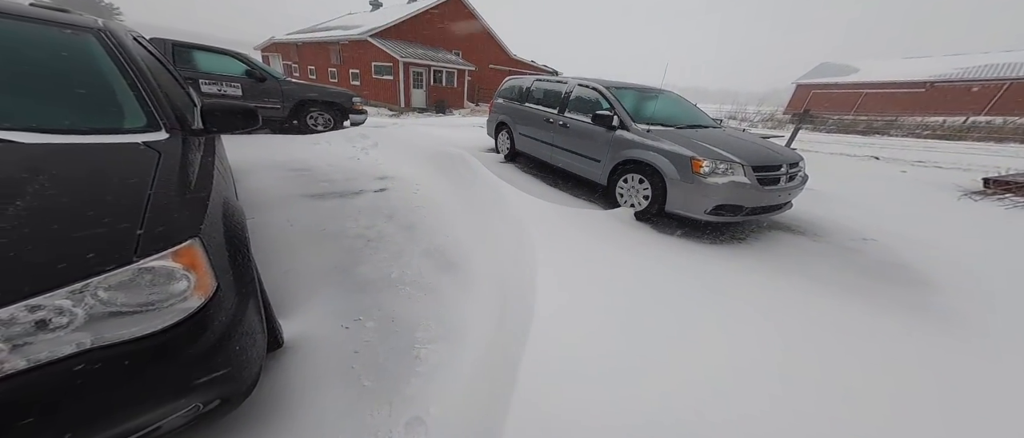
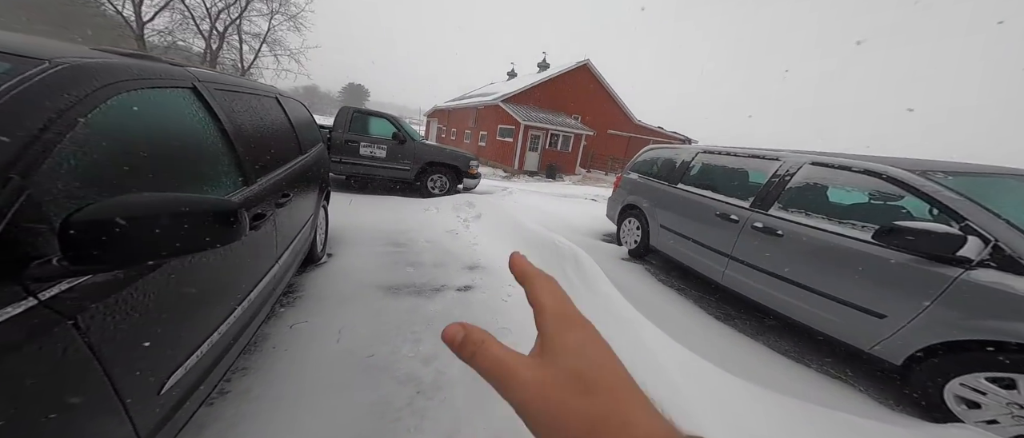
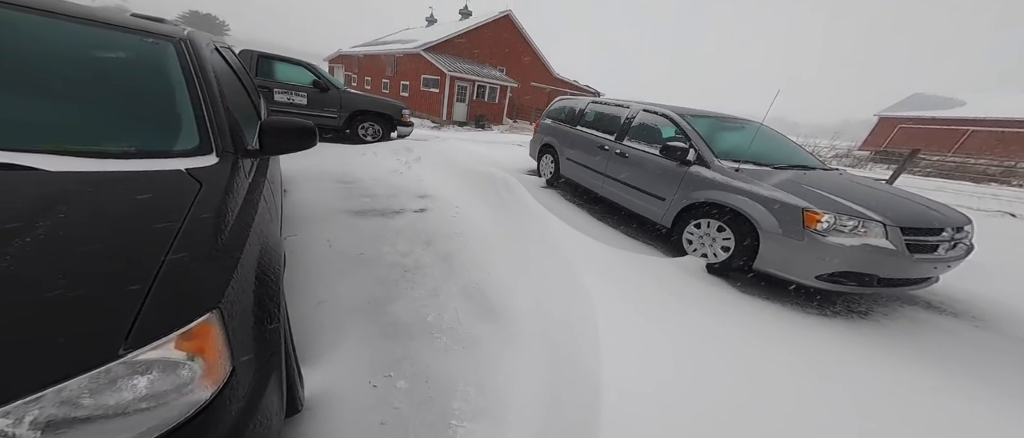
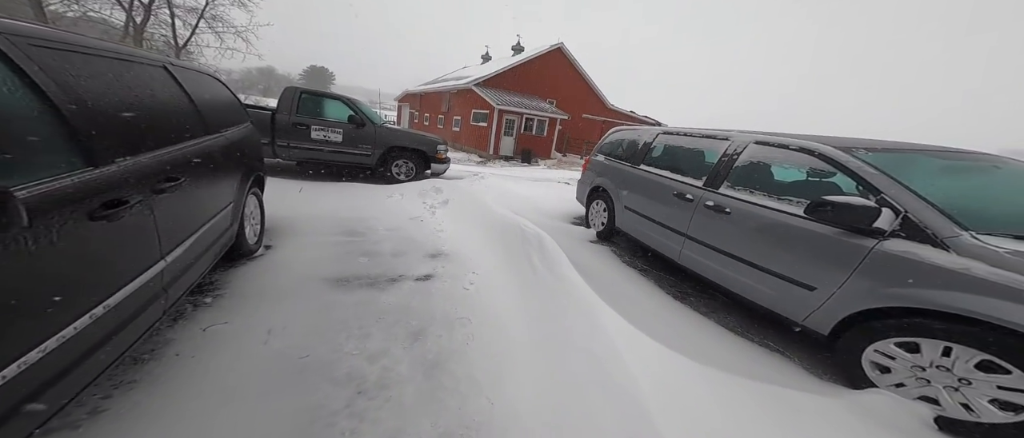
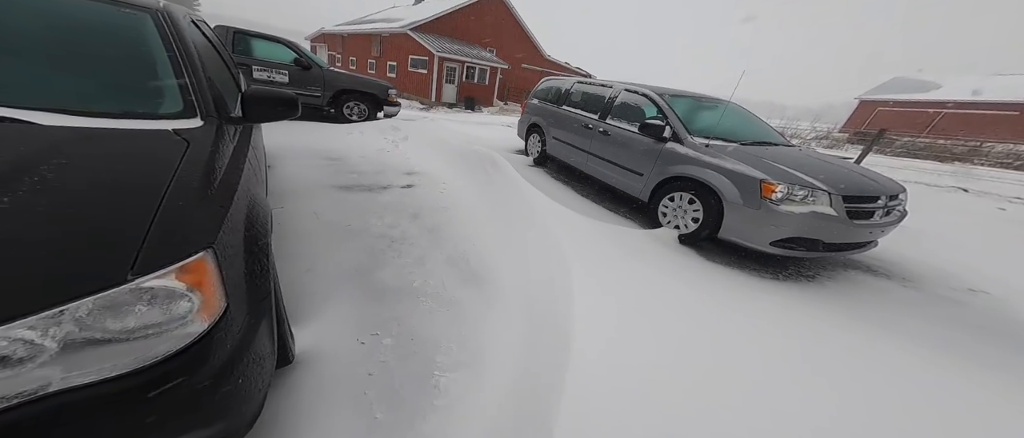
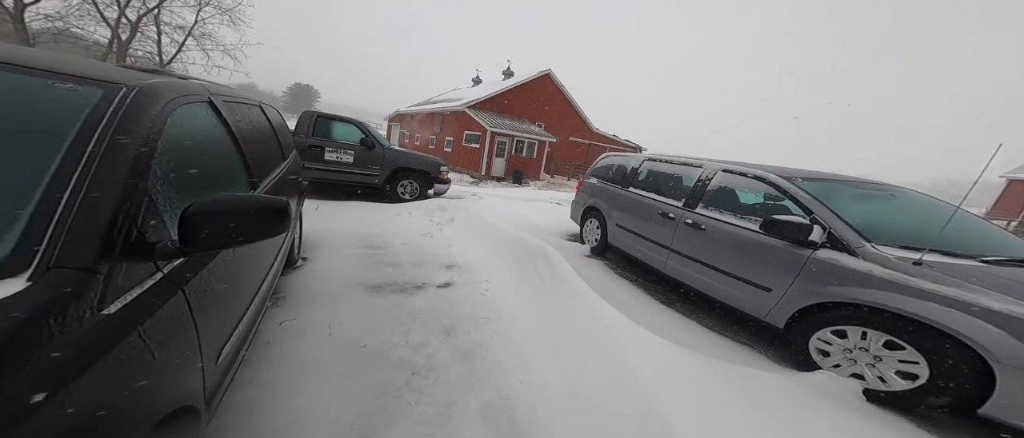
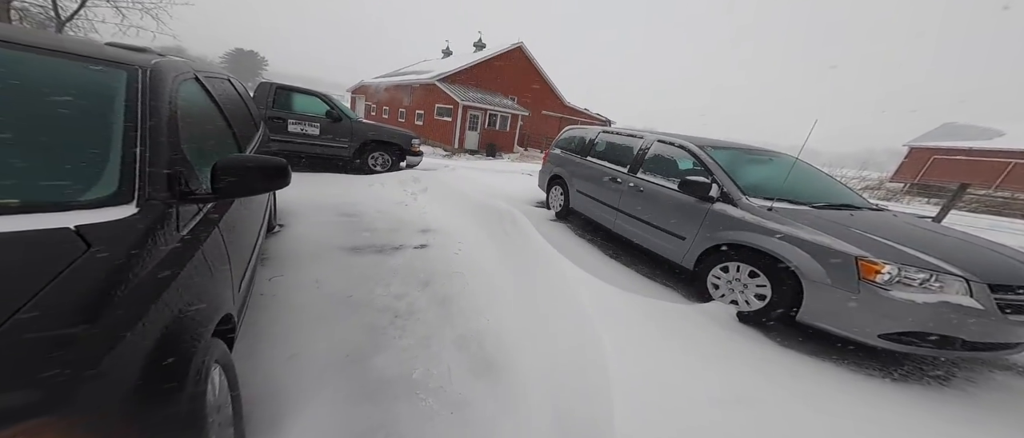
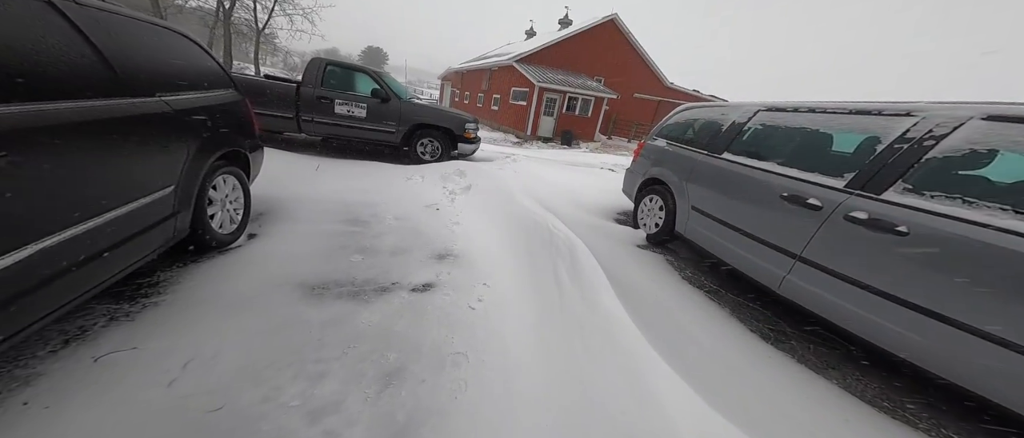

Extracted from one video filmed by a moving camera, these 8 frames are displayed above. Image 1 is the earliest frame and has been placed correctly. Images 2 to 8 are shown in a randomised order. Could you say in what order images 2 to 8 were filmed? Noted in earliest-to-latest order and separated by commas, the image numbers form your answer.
5, 3, 7, 6, 2, 4, 8
